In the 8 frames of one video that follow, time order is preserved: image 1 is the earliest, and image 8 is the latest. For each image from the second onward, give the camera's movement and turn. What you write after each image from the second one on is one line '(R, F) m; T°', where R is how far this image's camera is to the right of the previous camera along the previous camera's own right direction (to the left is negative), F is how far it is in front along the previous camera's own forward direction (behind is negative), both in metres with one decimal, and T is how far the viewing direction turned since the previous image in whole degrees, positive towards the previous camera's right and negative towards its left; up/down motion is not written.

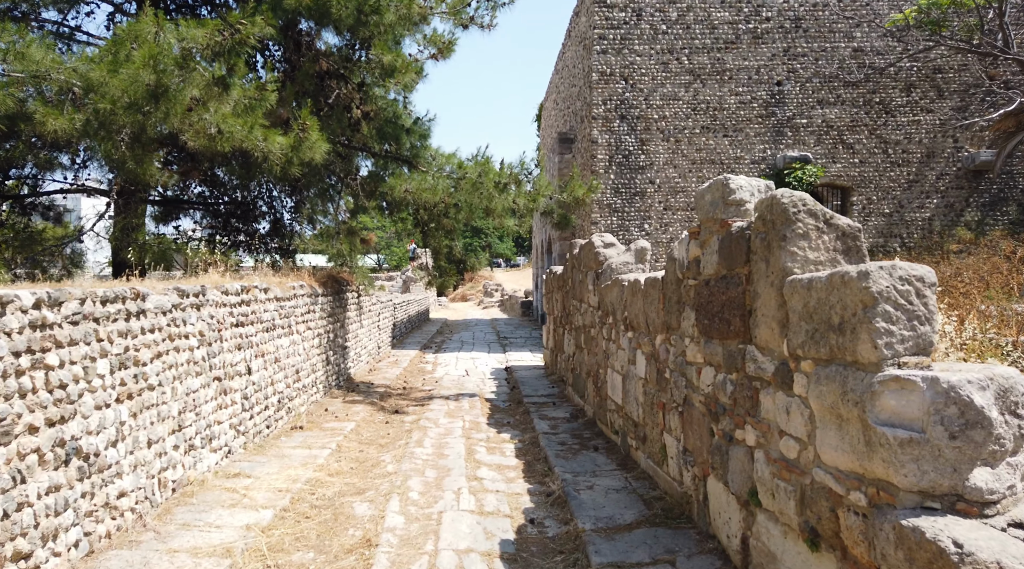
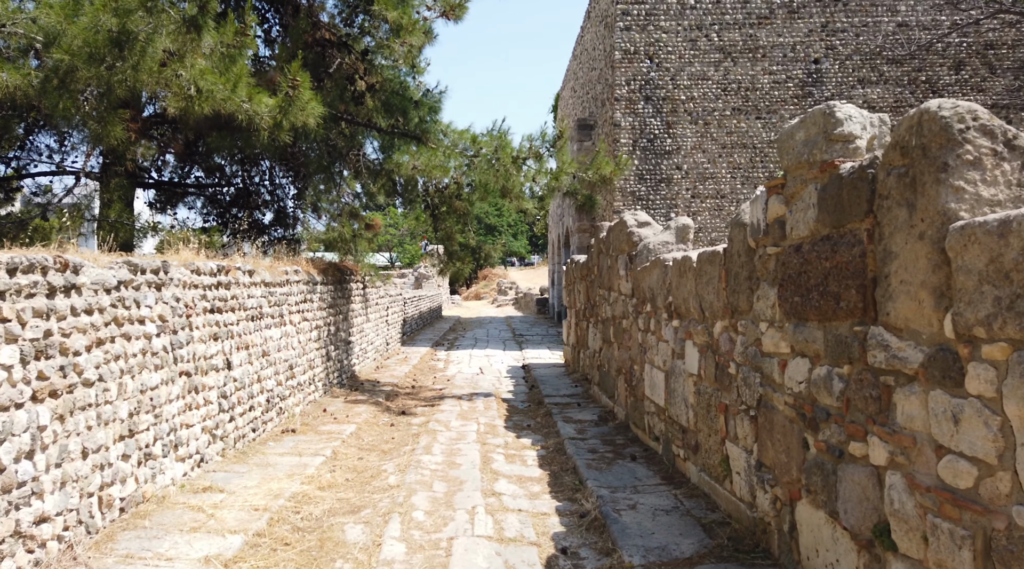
(-0.1, +0.8) m; -1°
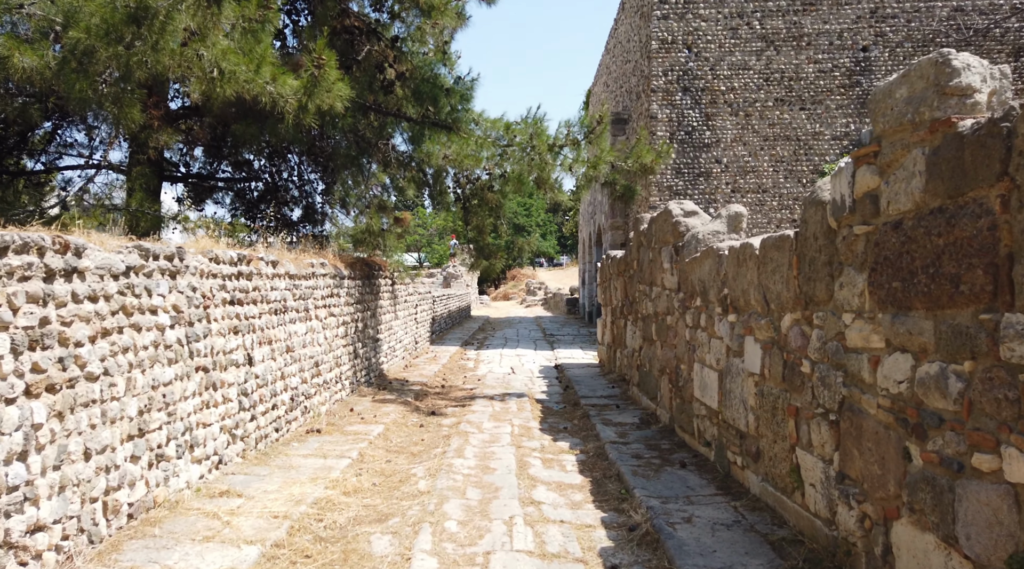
(-0.1, +0.4) m; -2°
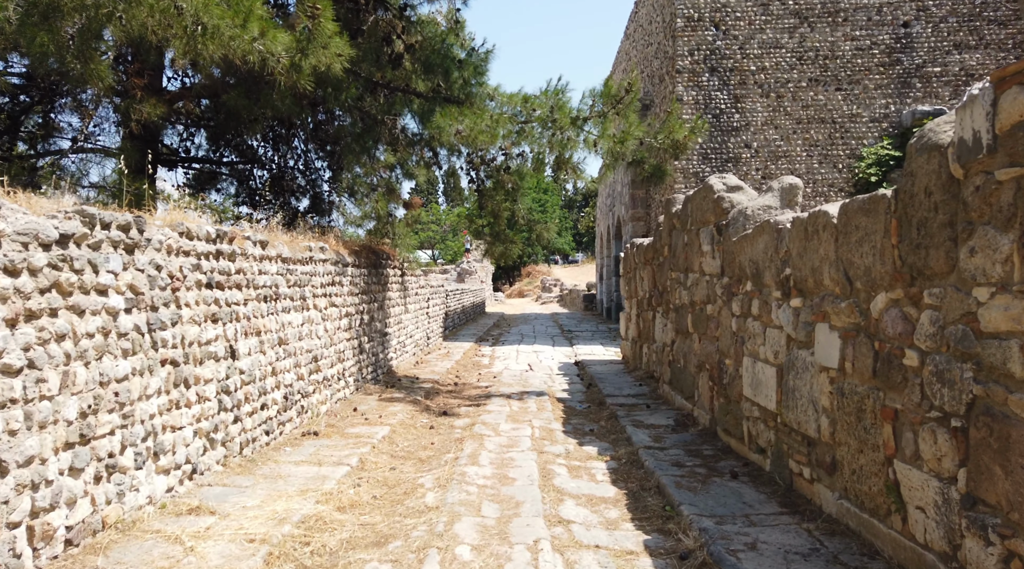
(0.0, +0.6) m; -1°
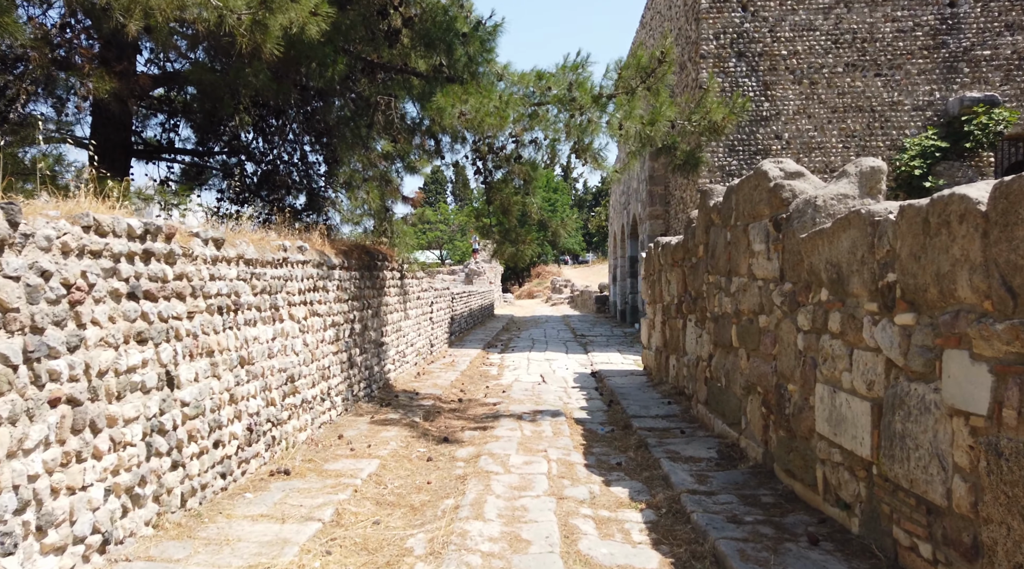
(0.0, +0.9) m; -1°
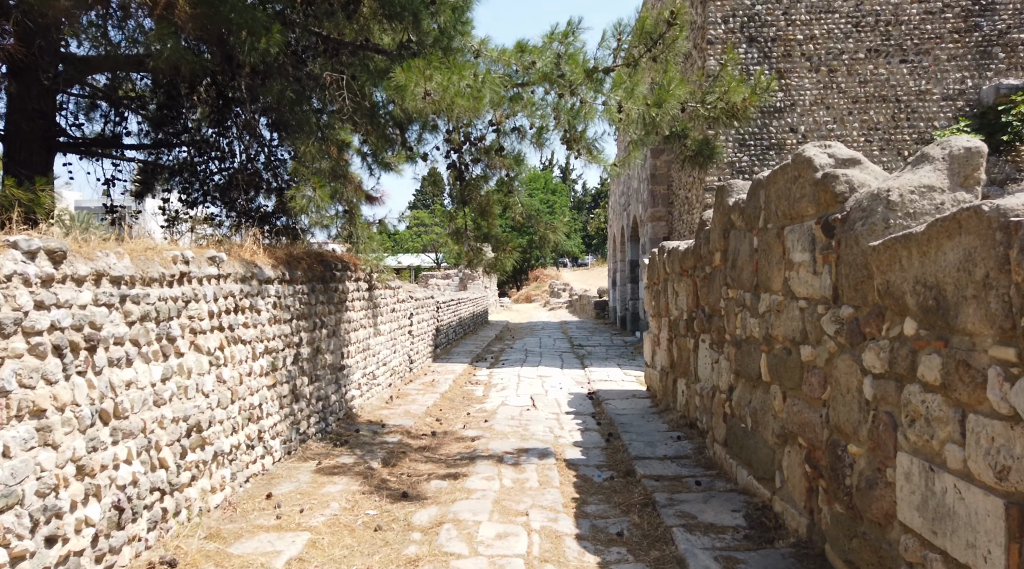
(+0.1, +1.0) m; 0°
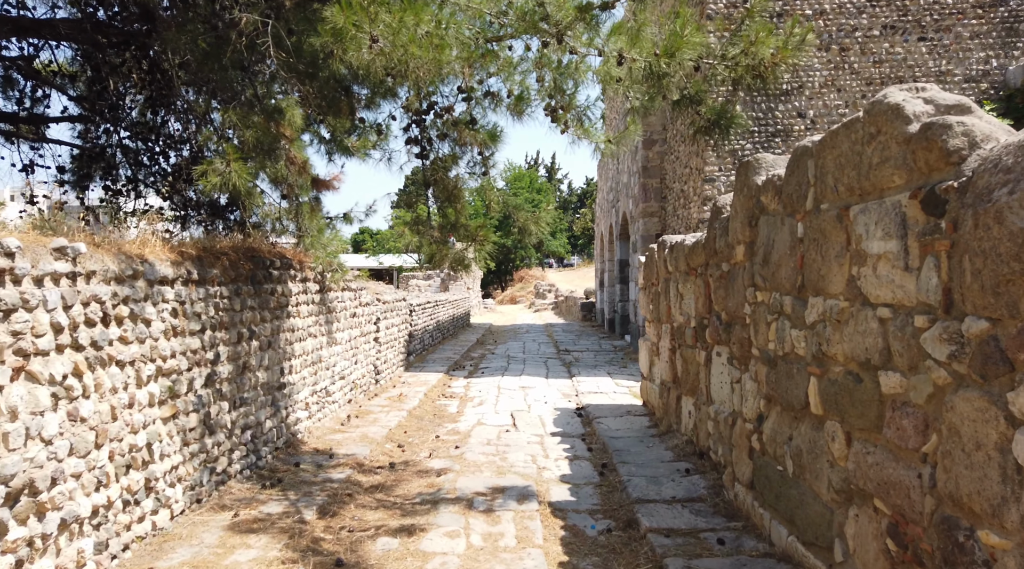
(+0.1, +1.0) m; +1°
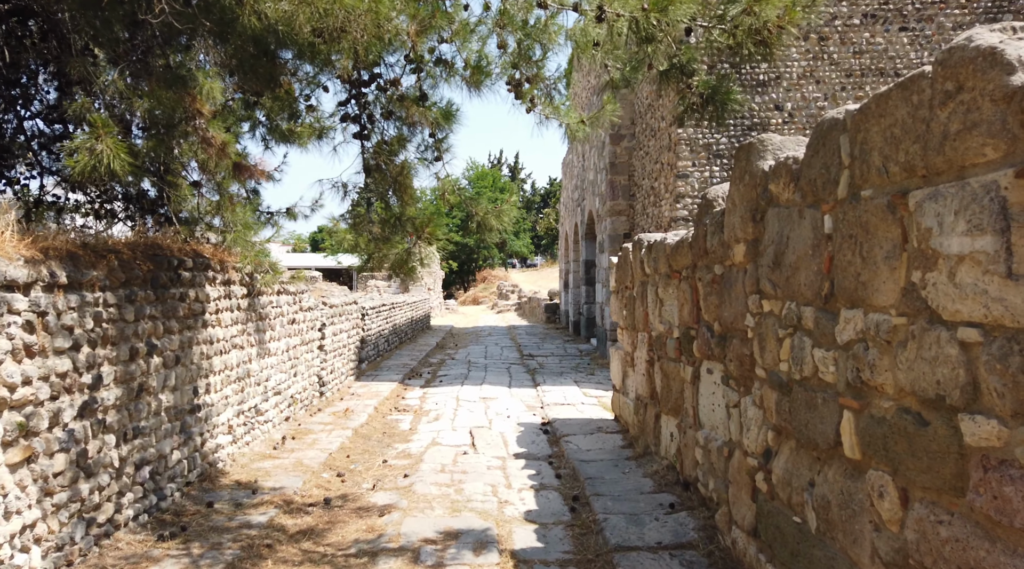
(0.0, +0.7) m; +3°
